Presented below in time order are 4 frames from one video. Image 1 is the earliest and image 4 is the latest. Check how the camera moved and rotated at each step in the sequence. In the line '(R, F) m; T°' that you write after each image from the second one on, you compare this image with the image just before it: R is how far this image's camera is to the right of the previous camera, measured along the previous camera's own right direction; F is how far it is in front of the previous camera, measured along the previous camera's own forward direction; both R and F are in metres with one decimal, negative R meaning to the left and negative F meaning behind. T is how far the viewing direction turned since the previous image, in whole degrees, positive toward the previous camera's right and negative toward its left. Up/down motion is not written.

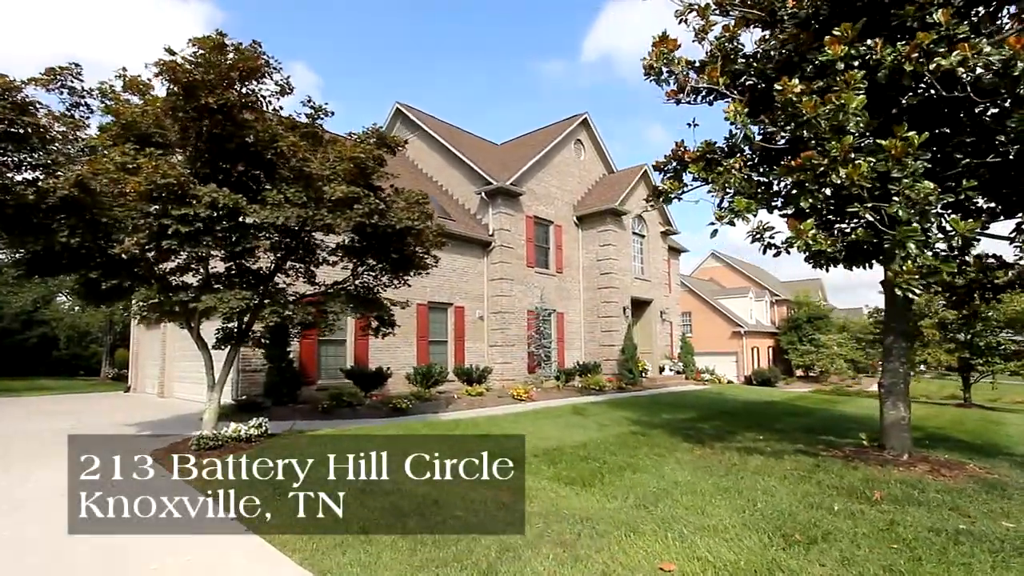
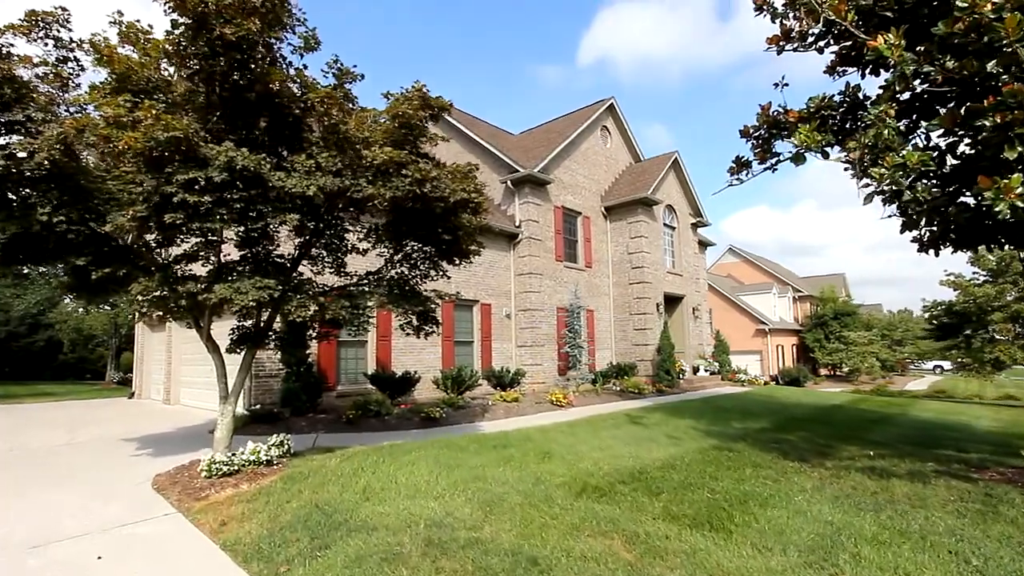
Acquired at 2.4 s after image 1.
(-0.8, +1.4) m; 0°
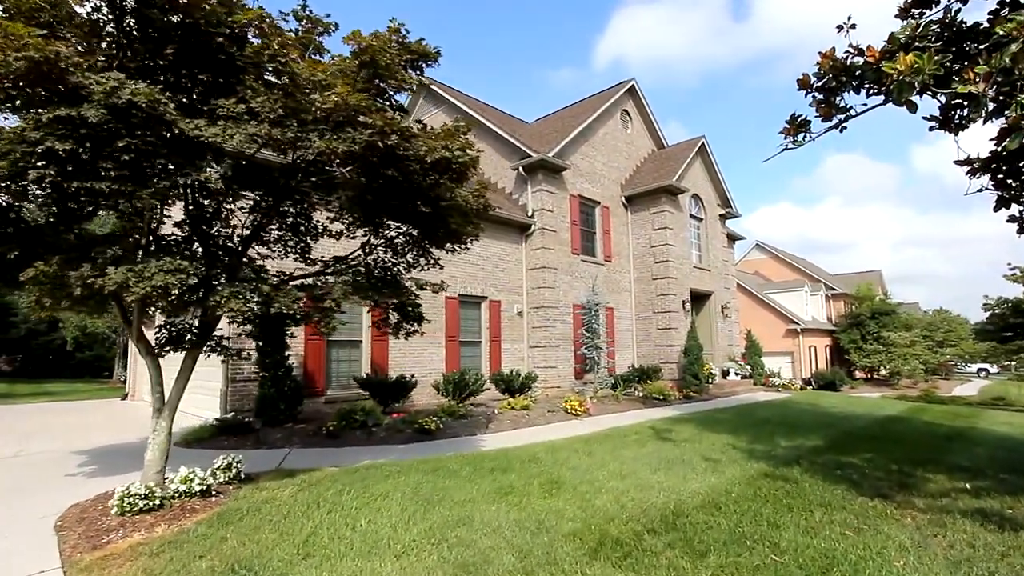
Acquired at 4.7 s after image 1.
(+0.2, +1.5) m; -2°
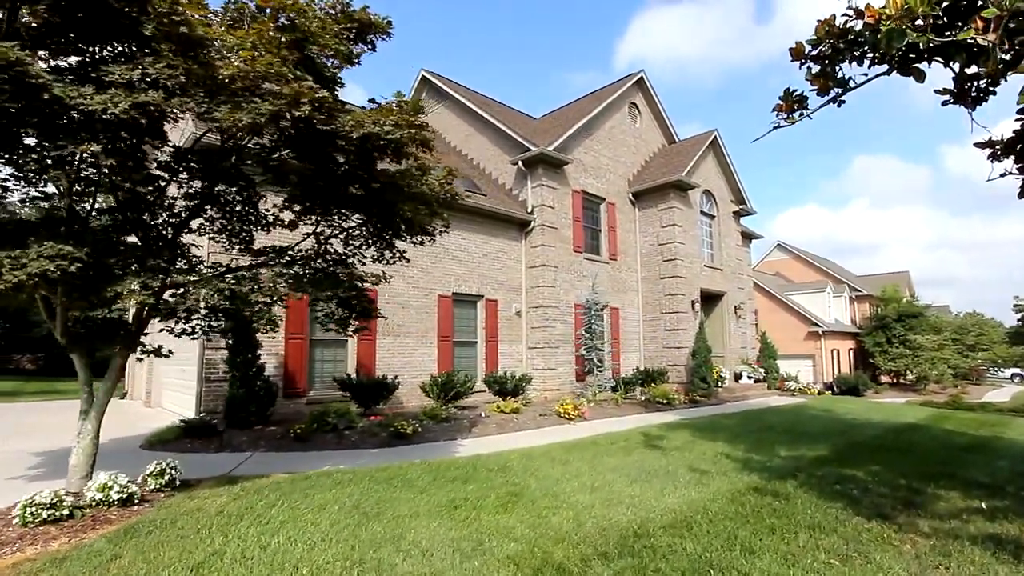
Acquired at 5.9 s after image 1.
(+0.6, +0.6) m; -2°
